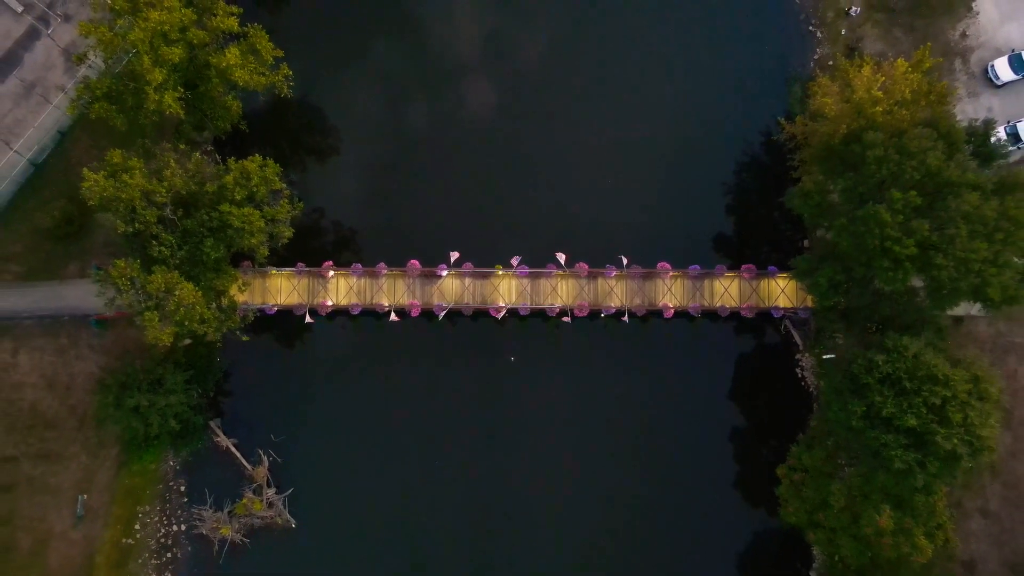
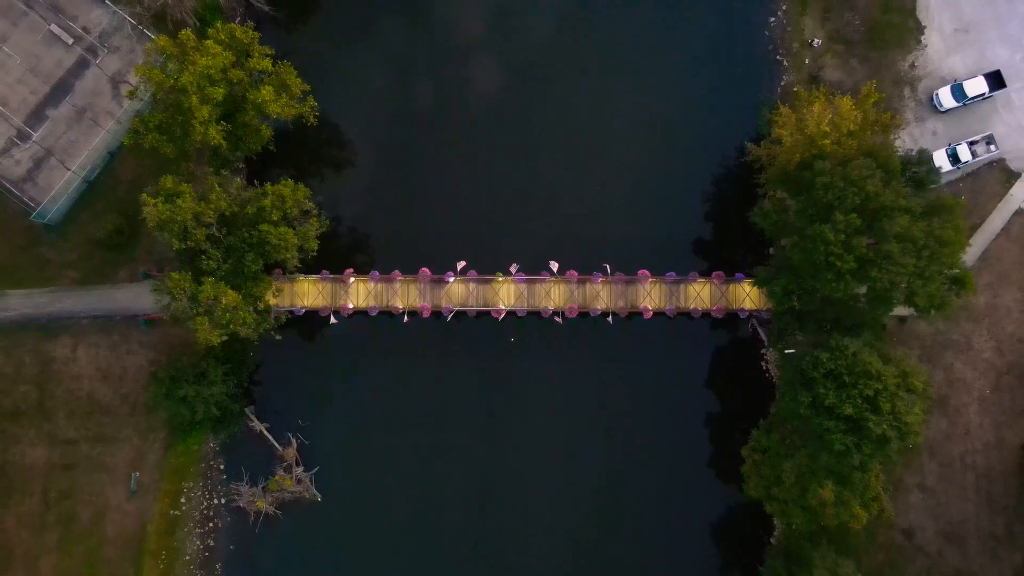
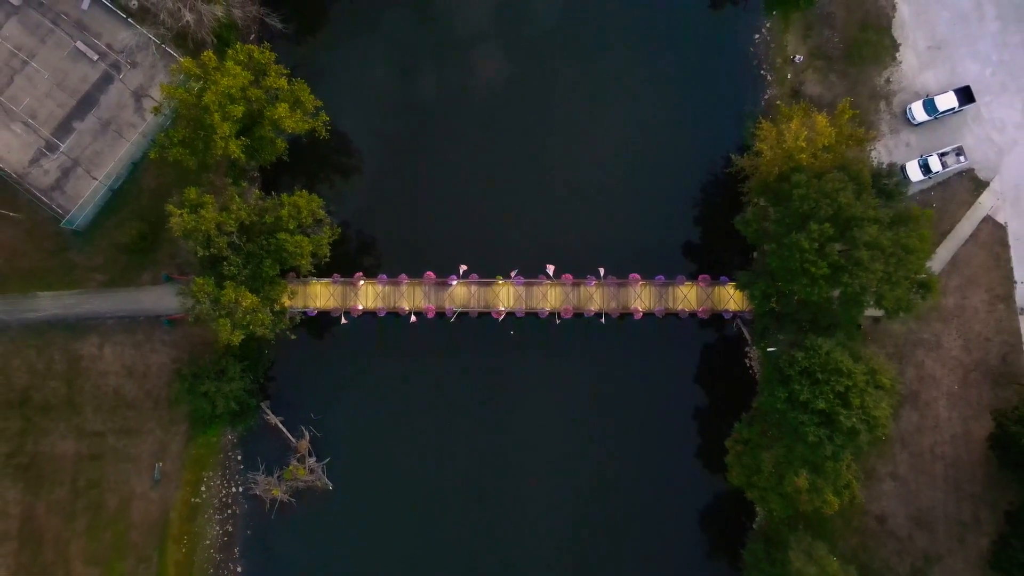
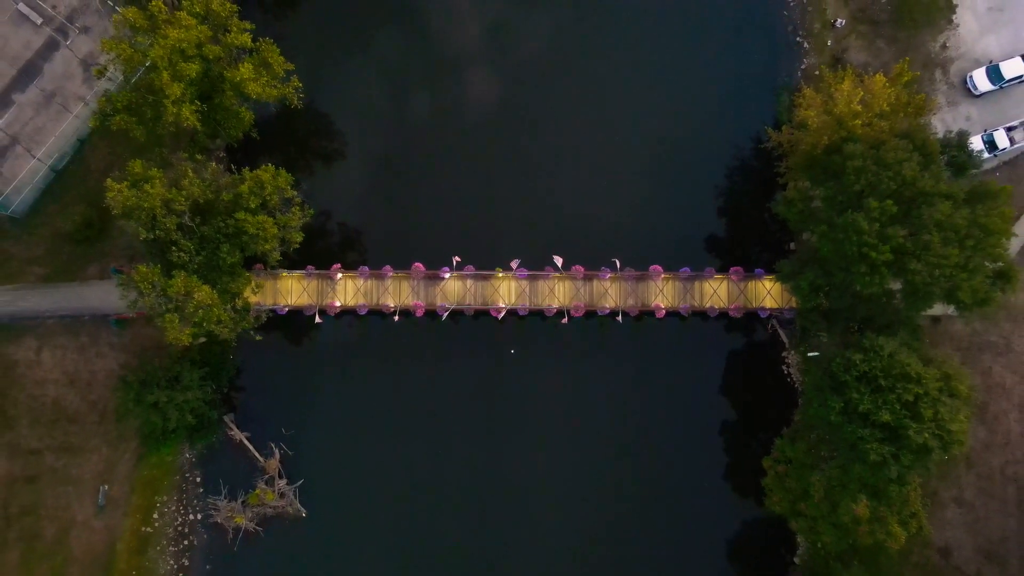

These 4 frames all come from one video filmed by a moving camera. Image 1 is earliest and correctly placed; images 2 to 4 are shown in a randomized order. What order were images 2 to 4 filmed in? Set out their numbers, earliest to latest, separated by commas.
4, 2, 3
